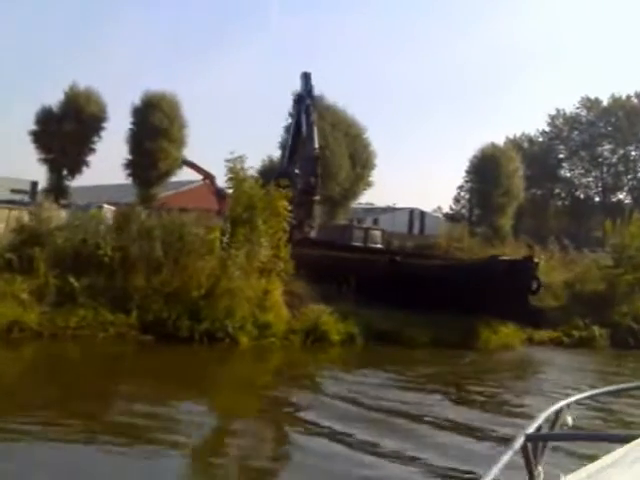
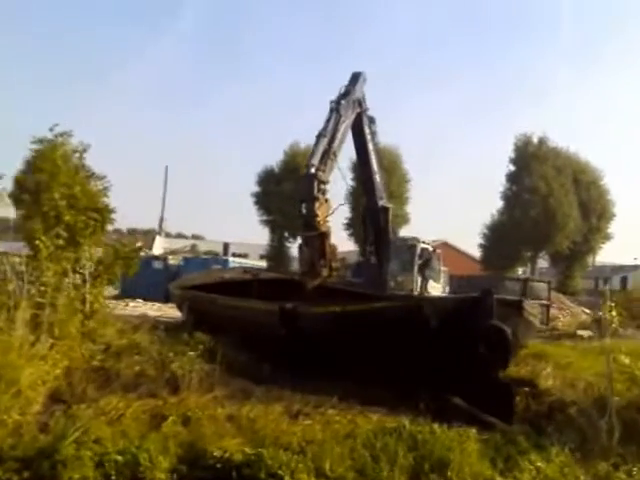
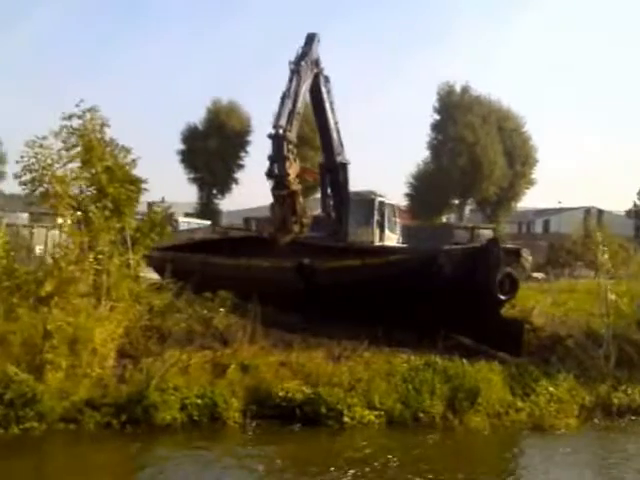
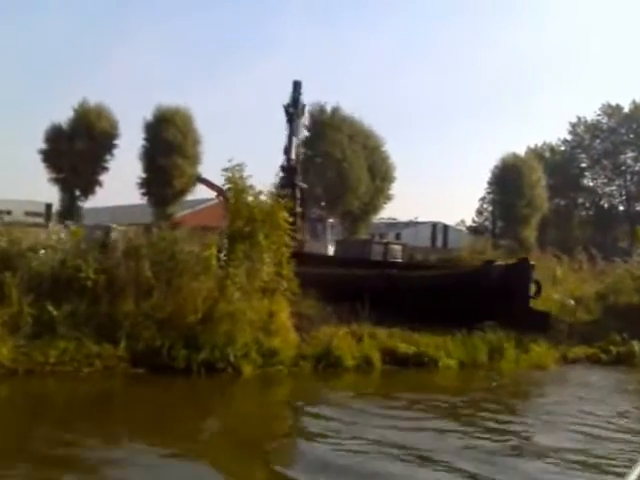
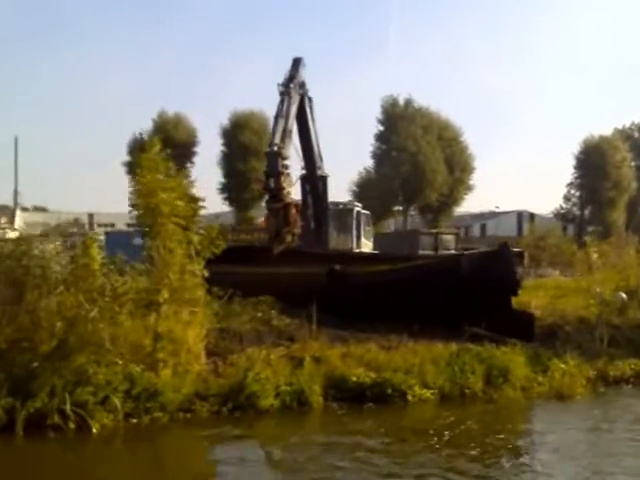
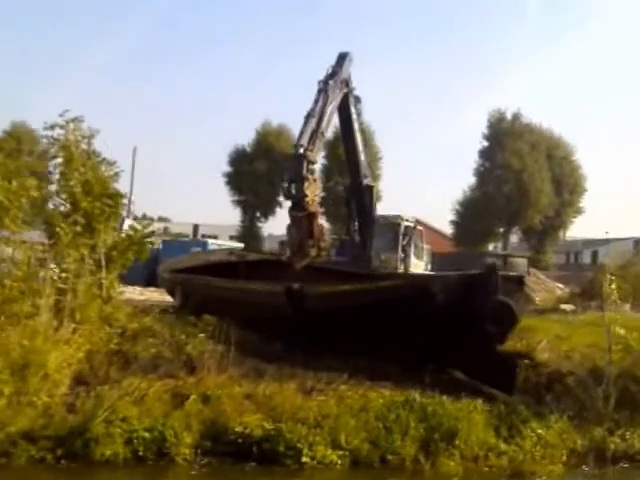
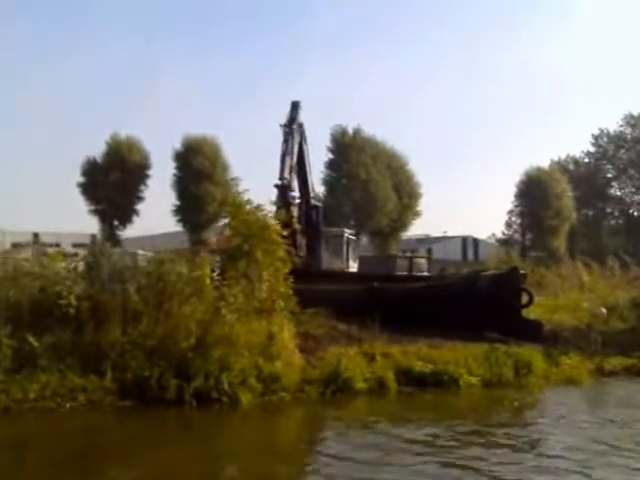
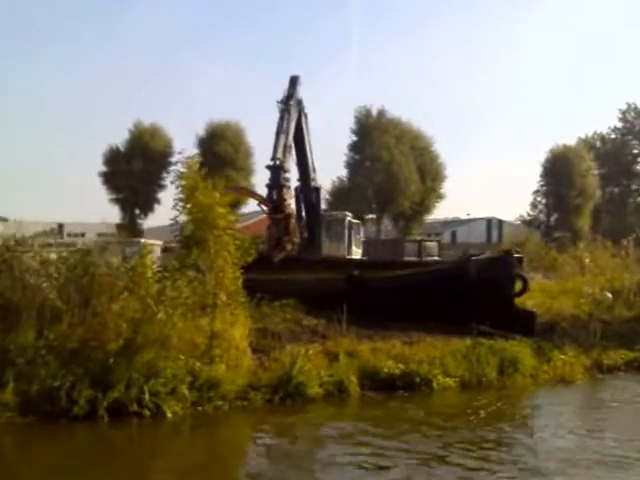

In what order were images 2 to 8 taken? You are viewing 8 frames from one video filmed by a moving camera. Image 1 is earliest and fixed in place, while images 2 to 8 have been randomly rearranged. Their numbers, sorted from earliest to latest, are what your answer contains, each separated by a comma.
4, 7, 8, 5, 3, 6, 2
